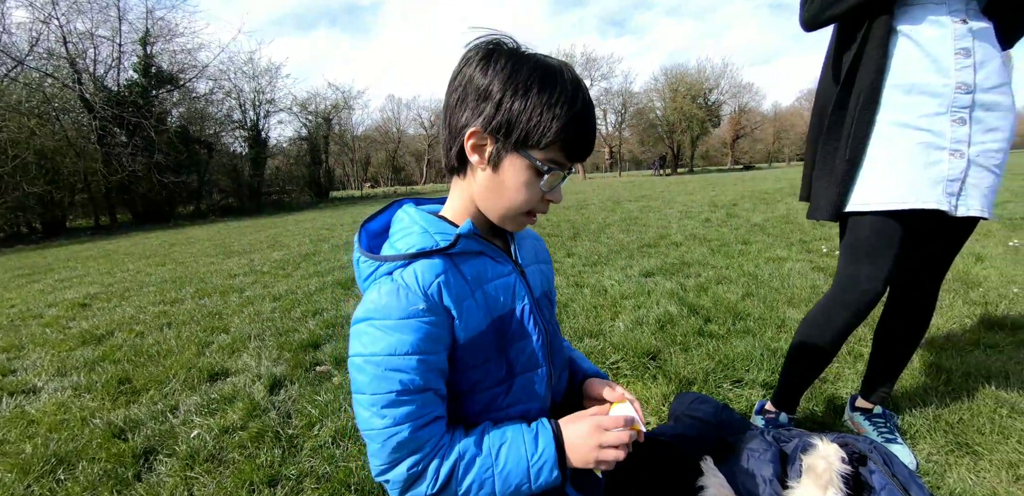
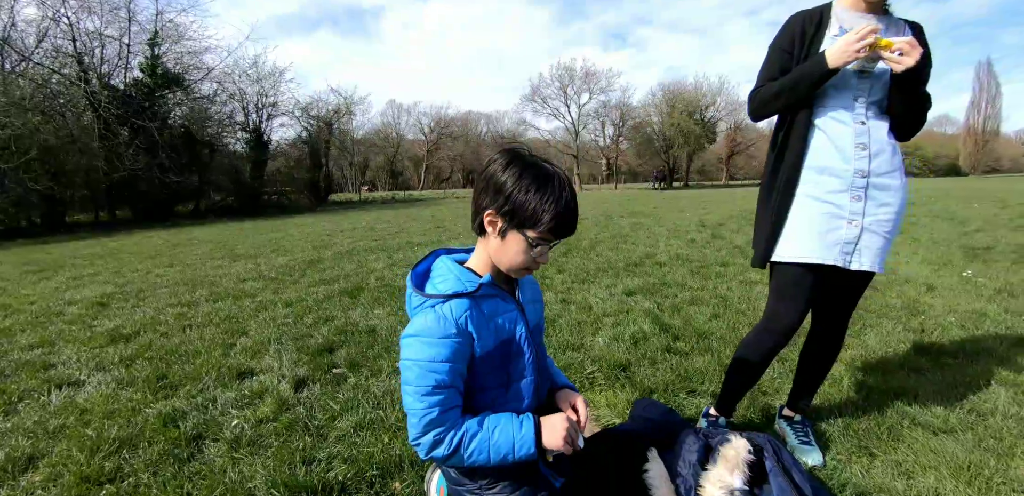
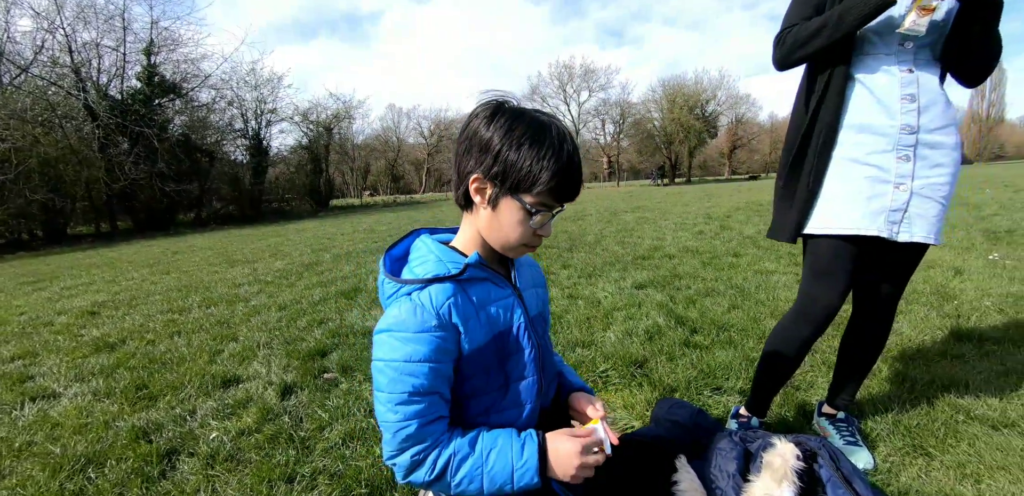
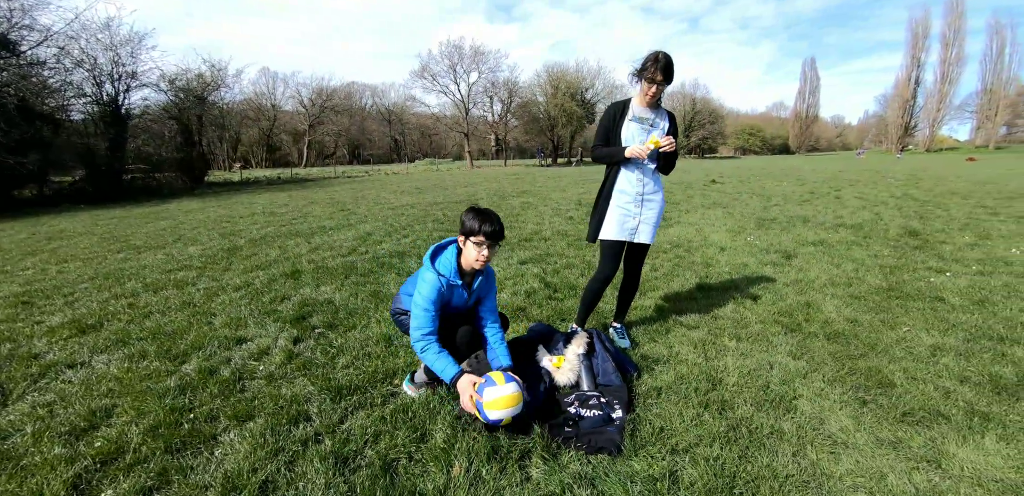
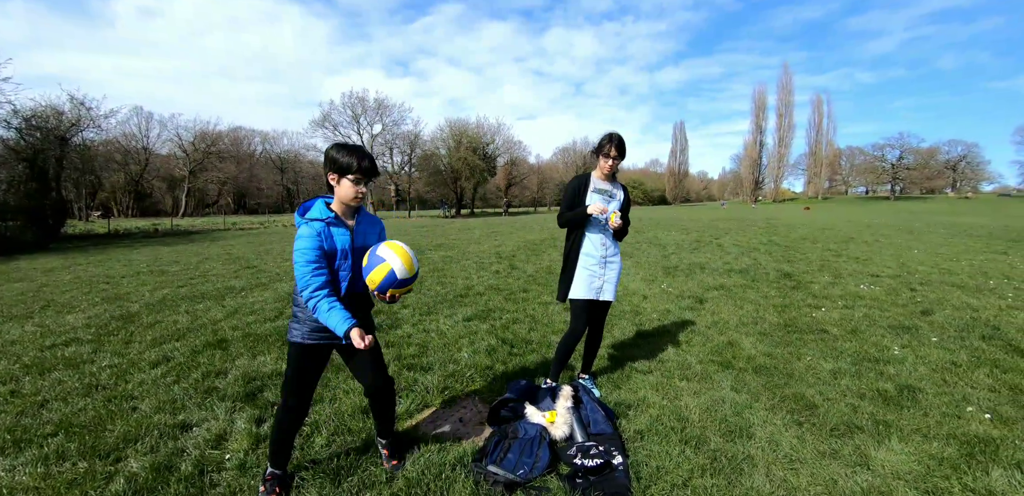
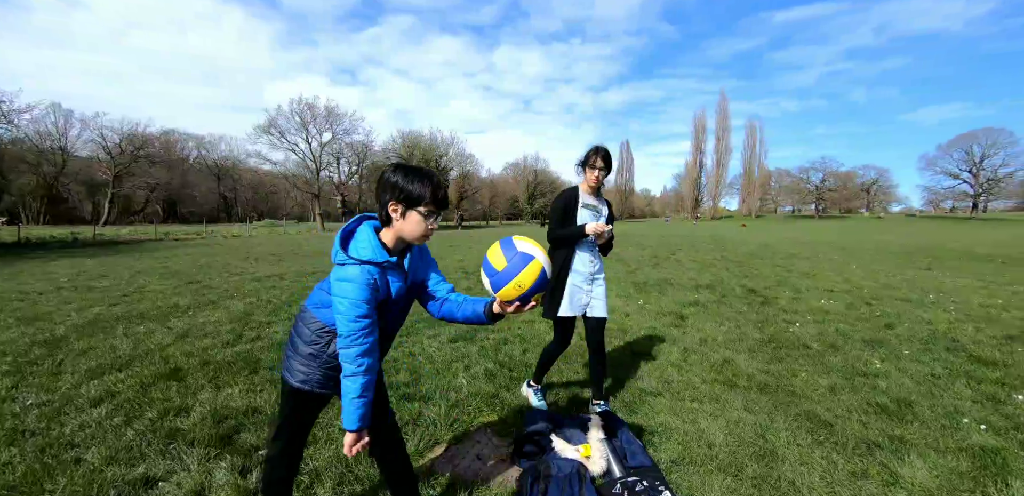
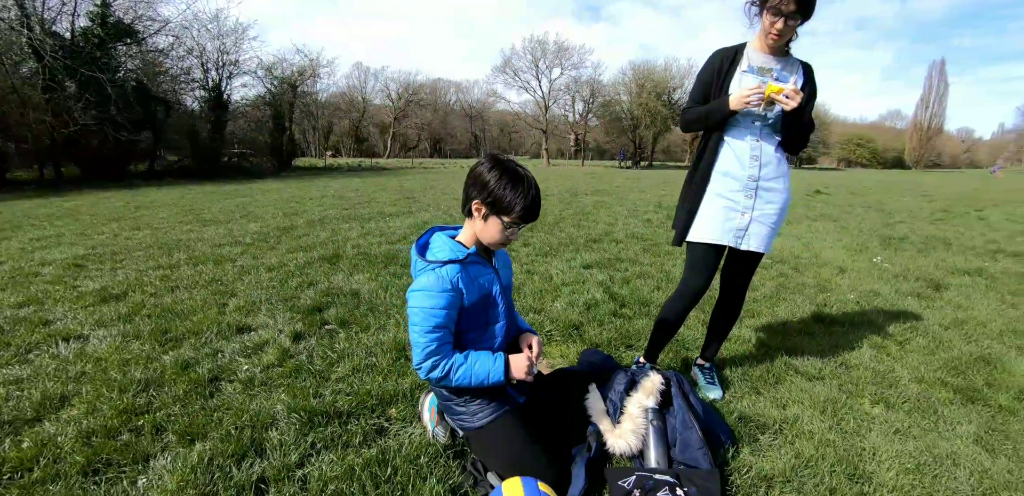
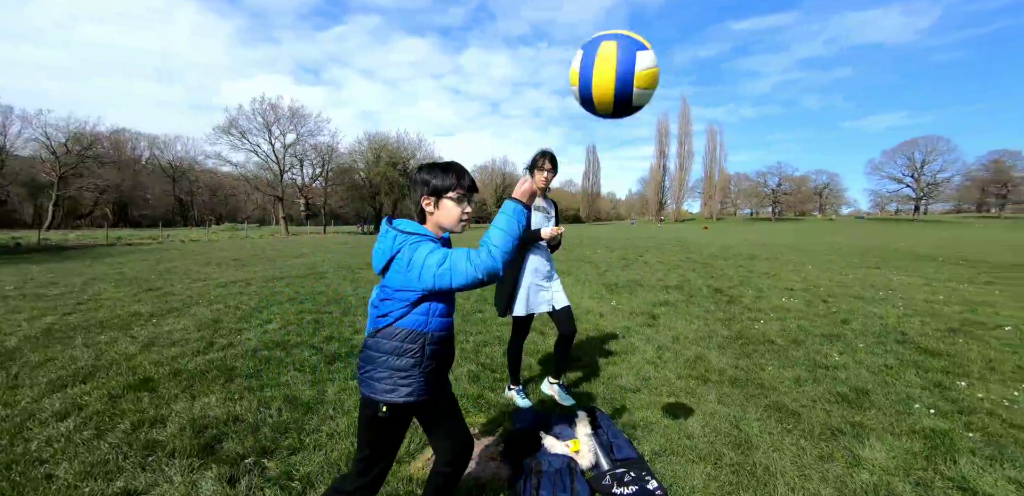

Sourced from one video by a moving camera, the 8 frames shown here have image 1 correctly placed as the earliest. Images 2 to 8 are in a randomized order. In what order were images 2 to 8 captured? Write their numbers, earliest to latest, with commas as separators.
3, 2, 7, 4, 5, 6, 8
